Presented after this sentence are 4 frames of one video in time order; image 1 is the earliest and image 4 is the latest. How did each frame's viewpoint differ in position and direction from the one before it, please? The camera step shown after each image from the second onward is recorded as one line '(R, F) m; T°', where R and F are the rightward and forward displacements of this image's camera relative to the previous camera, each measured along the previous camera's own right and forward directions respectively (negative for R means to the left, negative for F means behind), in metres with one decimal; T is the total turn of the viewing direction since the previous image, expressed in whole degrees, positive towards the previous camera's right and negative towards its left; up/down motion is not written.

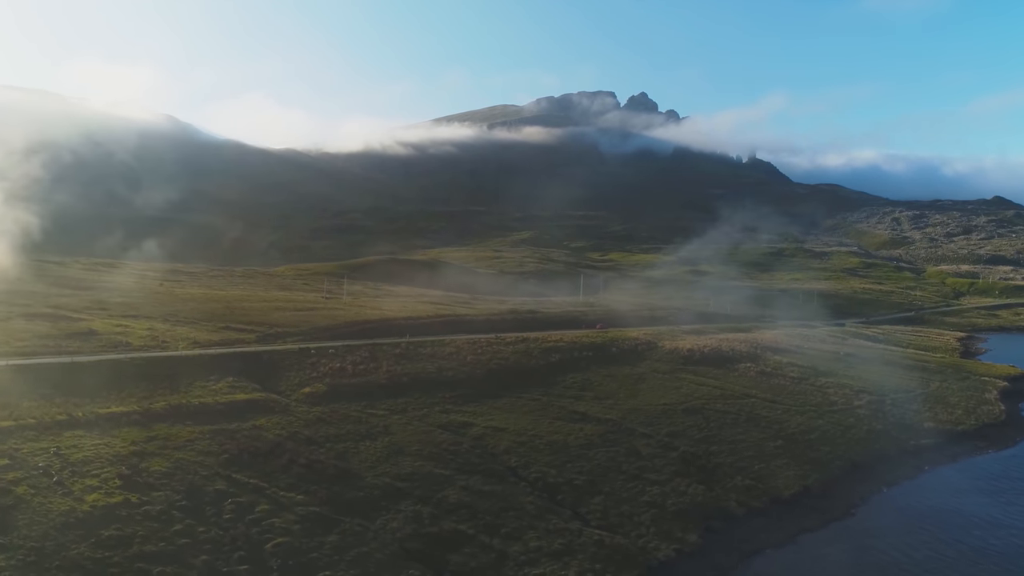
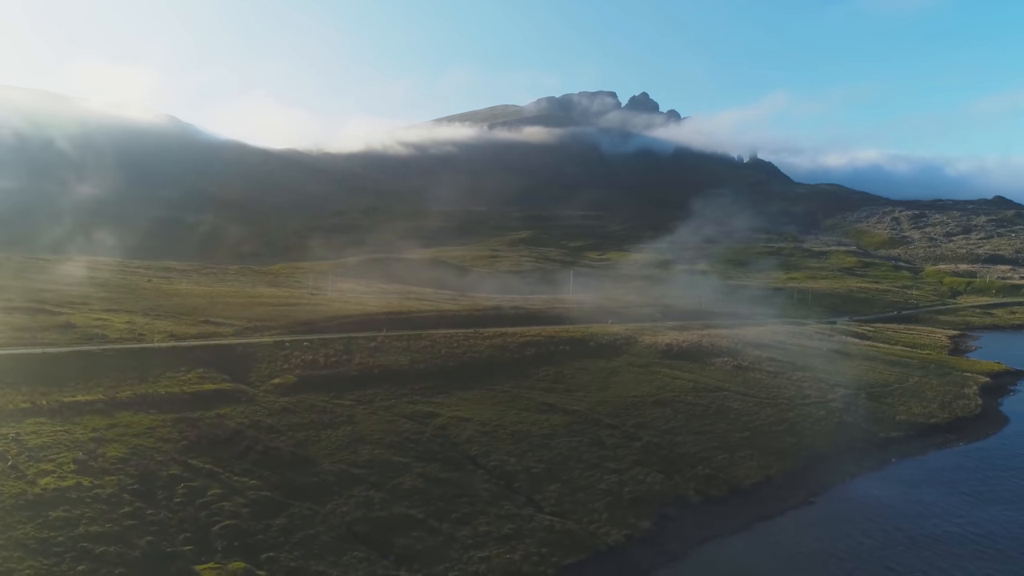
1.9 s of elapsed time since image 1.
(+2.7, -0.5) m; 0°
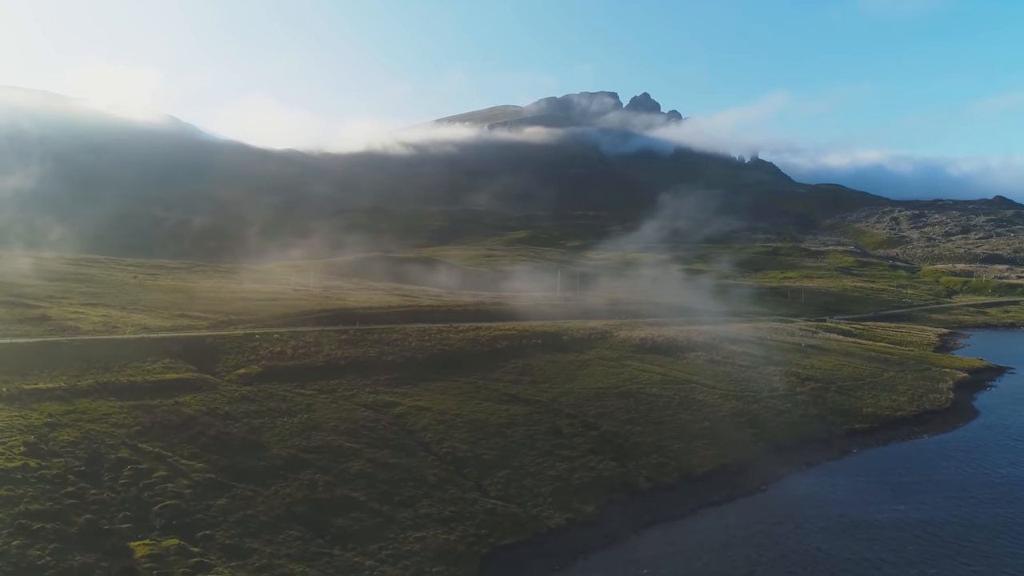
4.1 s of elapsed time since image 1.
(+3.2, -0.7) m; 0°
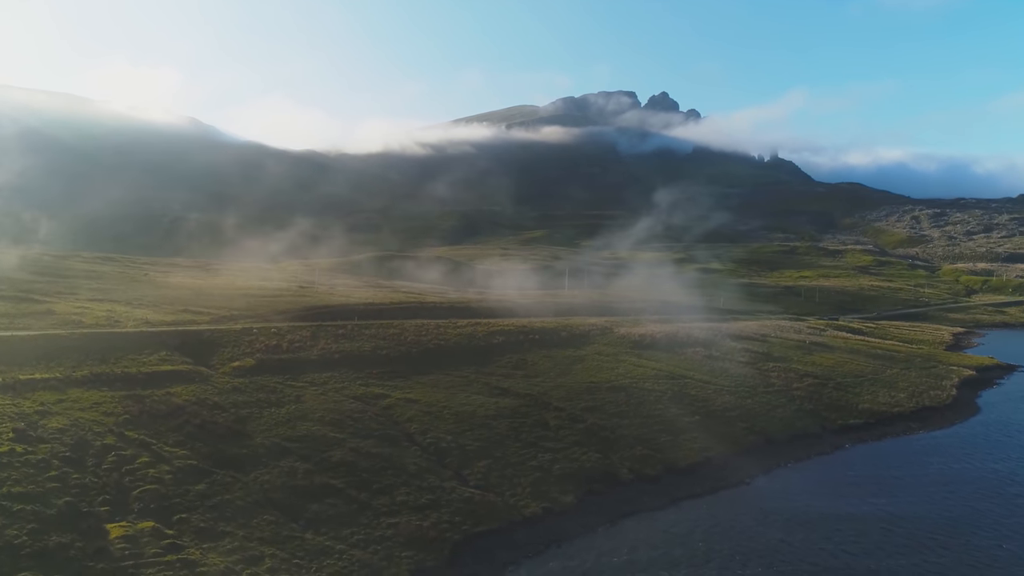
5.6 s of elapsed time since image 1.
(+2.2, -0.4) m; -1°
